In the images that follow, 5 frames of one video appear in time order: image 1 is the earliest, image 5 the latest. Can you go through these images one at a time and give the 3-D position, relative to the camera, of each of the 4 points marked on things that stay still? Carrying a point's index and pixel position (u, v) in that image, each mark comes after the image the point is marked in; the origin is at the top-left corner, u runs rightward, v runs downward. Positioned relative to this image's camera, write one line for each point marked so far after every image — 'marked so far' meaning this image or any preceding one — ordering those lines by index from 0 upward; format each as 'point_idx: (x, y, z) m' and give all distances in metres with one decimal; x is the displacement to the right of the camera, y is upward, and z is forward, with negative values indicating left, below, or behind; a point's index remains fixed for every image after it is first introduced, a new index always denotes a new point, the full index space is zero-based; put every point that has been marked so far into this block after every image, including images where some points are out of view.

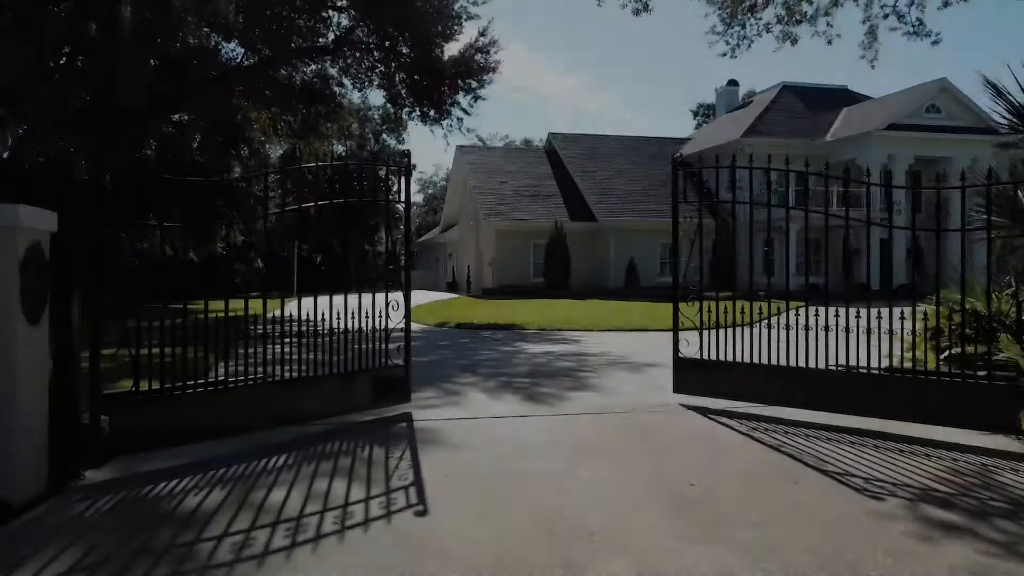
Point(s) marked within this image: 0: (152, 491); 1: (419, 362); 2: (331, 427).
0: (-1.9, -1.1, +4.3) m
1: (-1.2, -1.0, +11.0) m
2: (-1.3, -1.1, +6.0) m
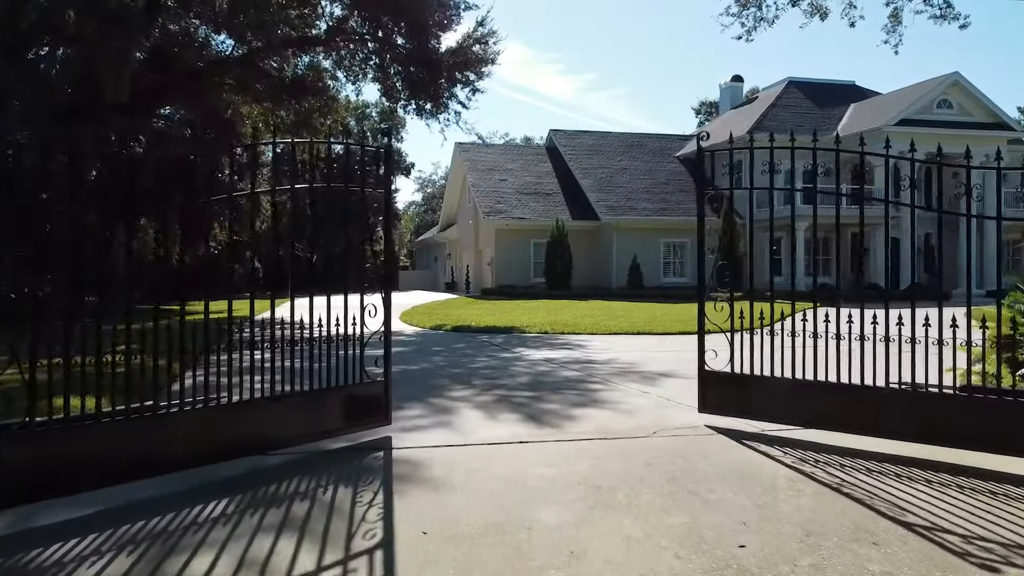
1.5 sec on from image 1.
0: (-1.9, -1.1, +3.3) m
1: (-1.2, -1.0, +9.9) m
2: (-1.4, -1.1, +5.0) m
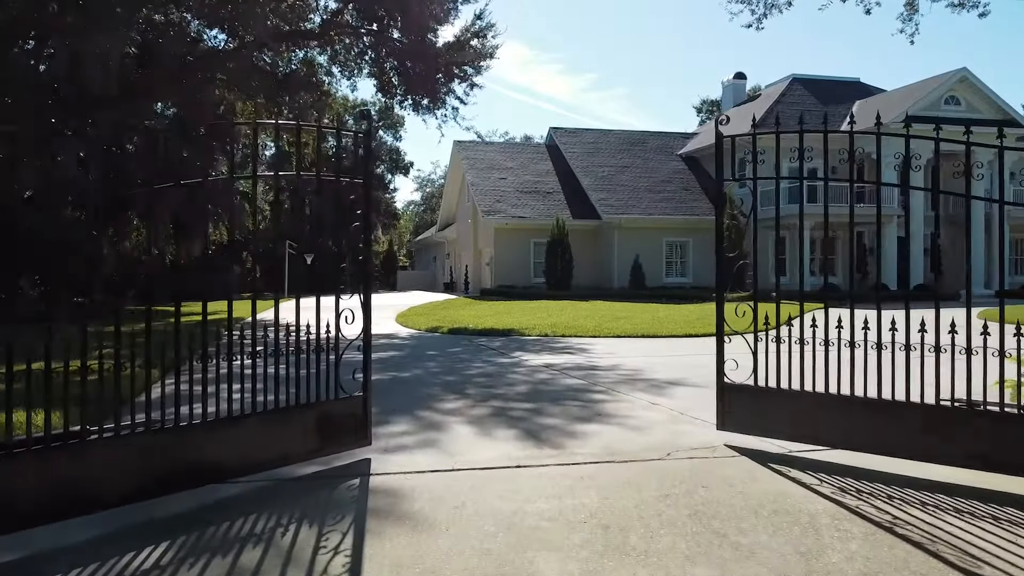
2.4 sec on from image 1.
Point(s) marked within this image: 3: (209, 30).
0: (-1.9, -1.1, +2.7) m
1: (-1.3, -1.0, +9.3) m
2: (-1.4, -1.1, +4.3) m
3: (-6.4, +5.5, +17.4) m
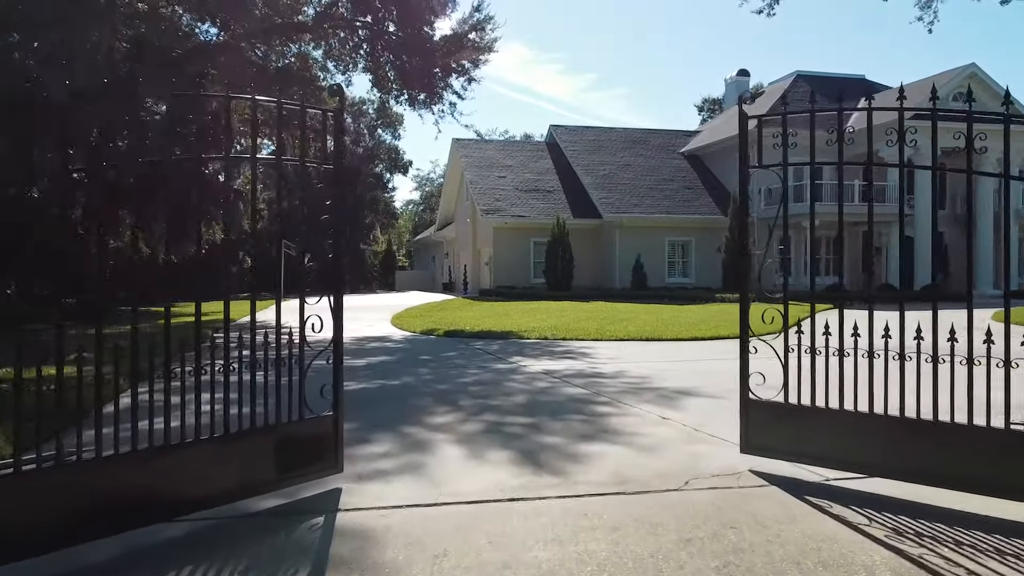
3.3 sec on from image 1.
0: (-2.0, -1.1, +2.0) m
1: (-1.3, -1.0, +8.6) m
2: (-1.4, -1.1, +3.6) m
3: (-6.4, +5.4, +16.7) m
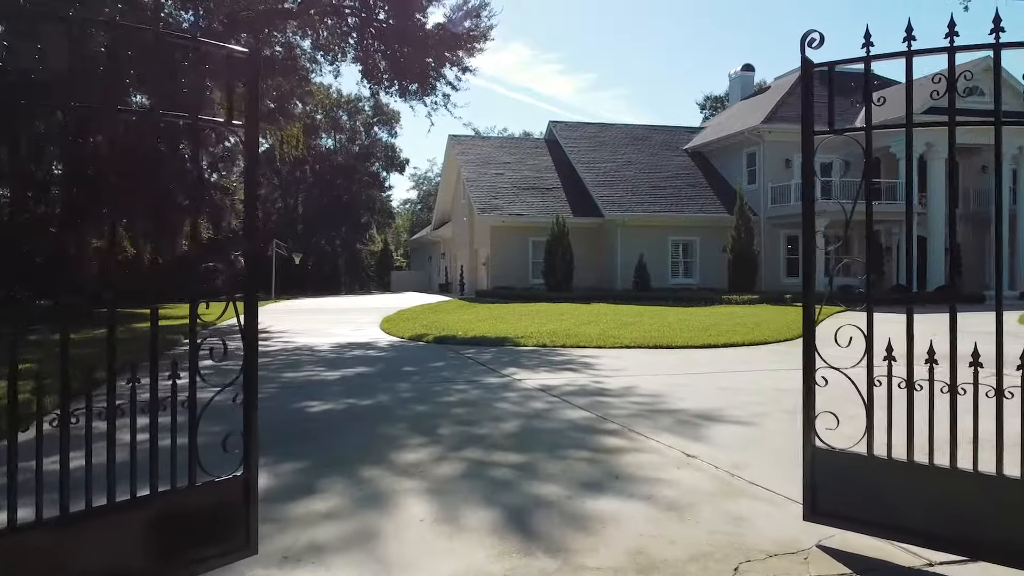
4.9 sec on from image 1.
0: (-2.1, -1.2, +0.7) m
1: (-1.4, -1.1, +7.3) m
2: (-1.5, -1.1, +2.4) m
3: (-6.5, +5.4, +15.5) m
